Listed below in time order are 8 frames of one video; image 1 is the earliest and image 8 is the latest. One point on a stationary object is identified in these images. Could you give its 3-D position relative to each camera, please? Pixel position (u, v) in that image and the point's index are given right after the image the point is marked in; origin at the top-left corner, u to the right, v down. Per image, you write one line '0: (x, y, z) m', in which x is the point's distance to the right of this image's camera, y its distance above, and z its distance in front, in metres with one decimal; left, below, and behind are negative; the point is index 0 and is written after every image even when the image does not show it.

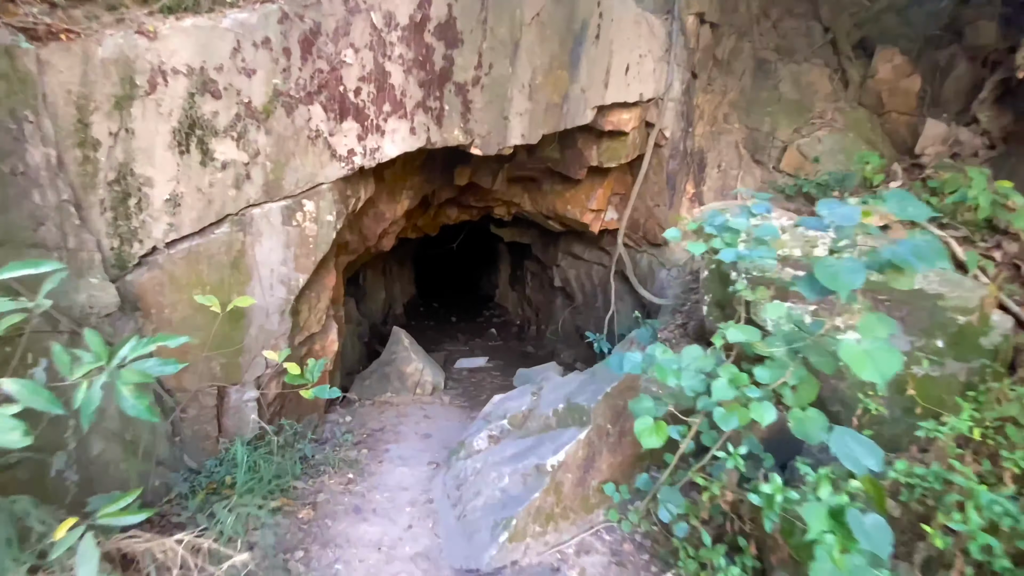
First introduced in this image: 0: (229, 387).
0: (-1.9, -0.7, +3.1) m
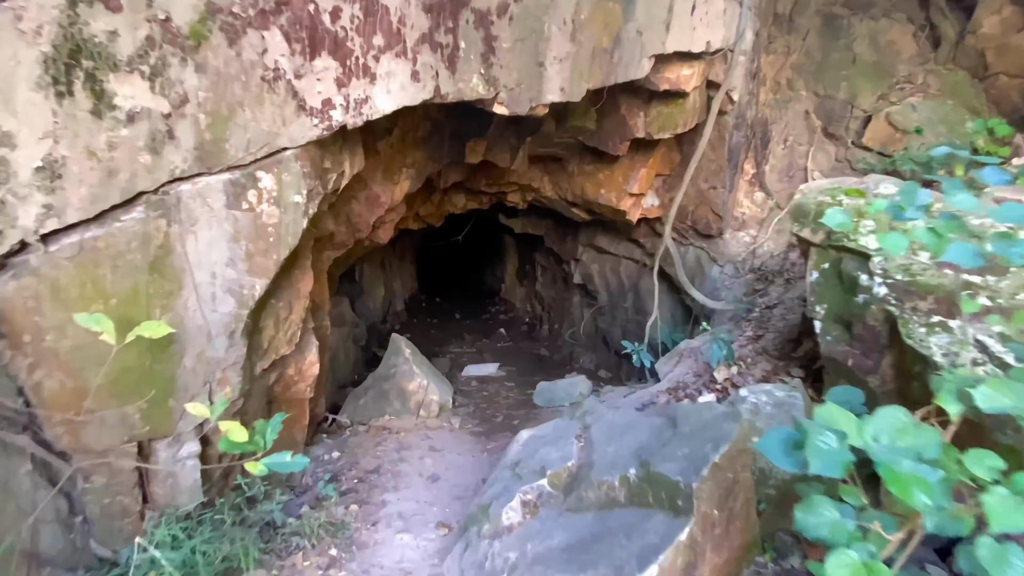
0: (-1.7, -0.7, +2.2) m
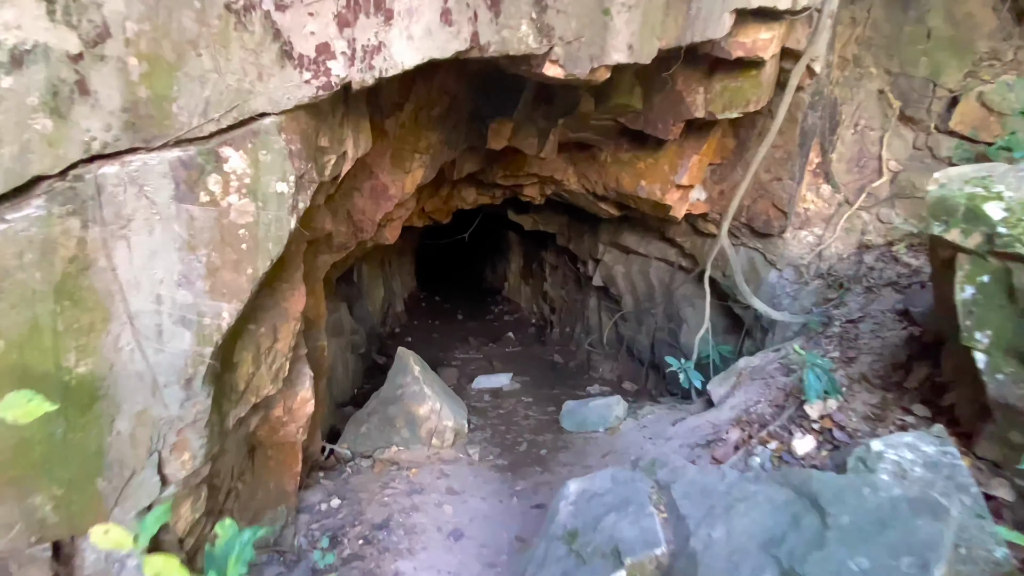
0: (-1.4, -0.8, +1.5) m
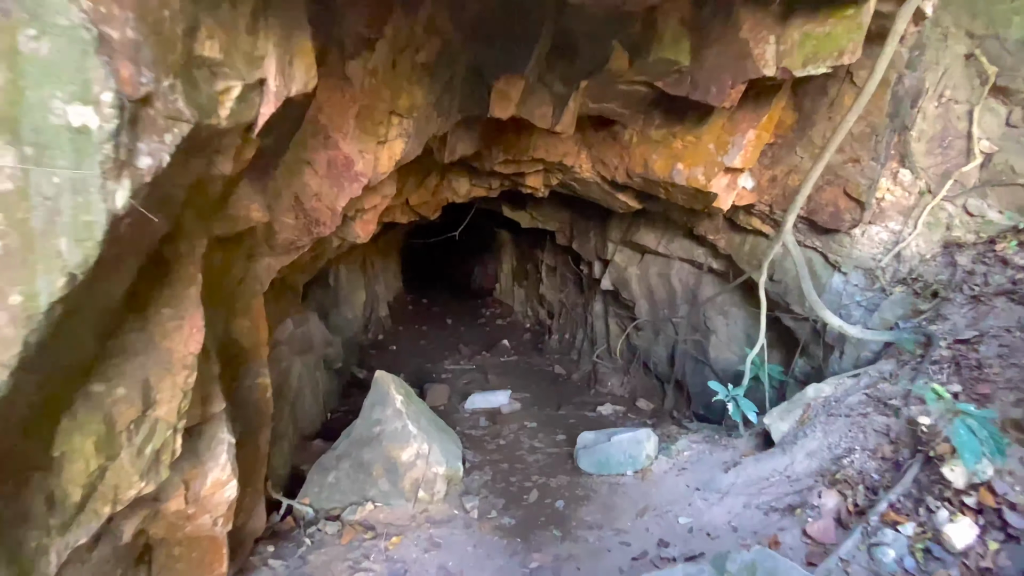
0: (-1.3, -0.9, +0.7) m
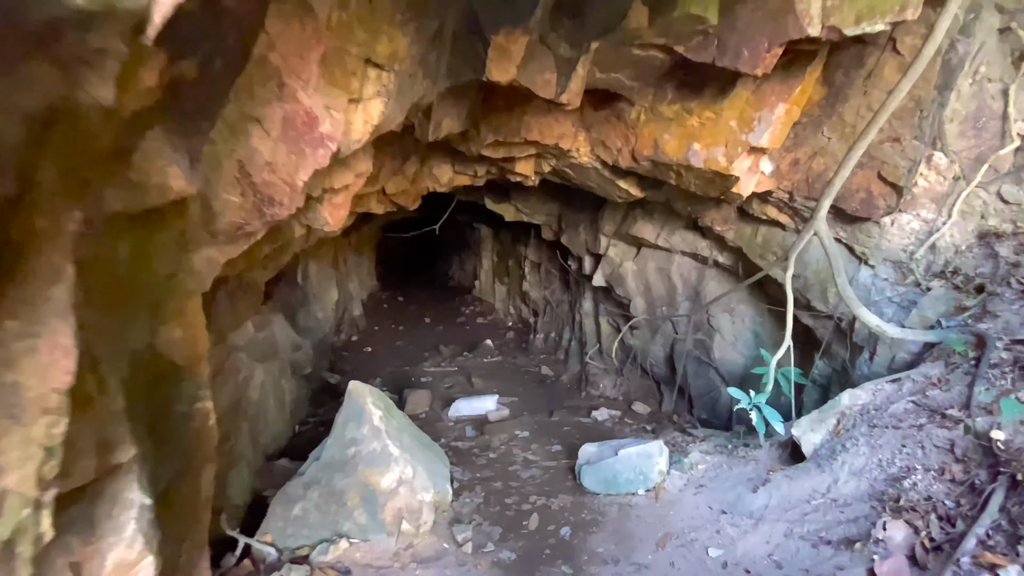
0: (-1.2, -0.9, +0.2) m
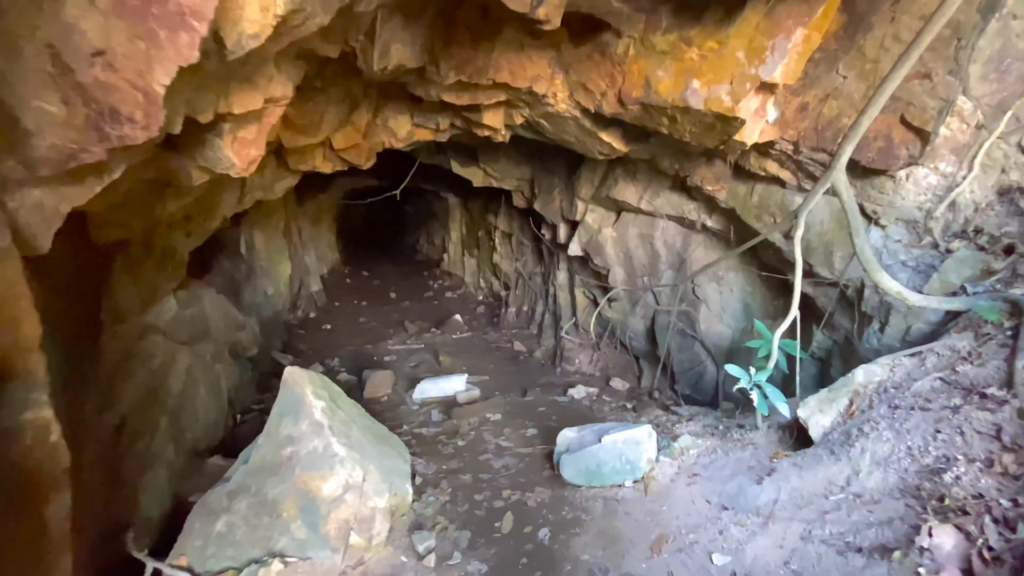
0: (-1.2, -0.9, -0.3) m
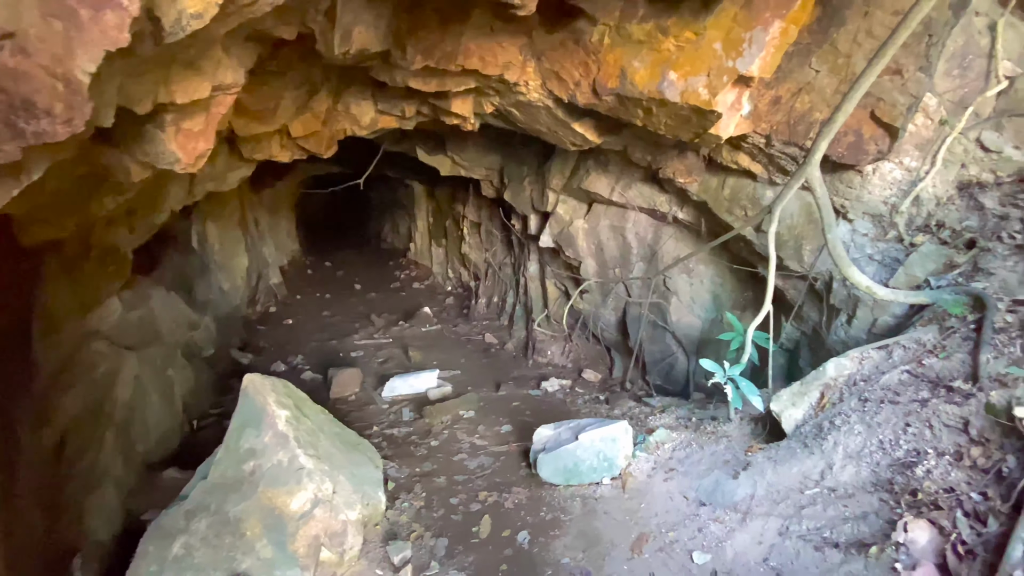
0: (-1.1, -1.0, -0.4) m
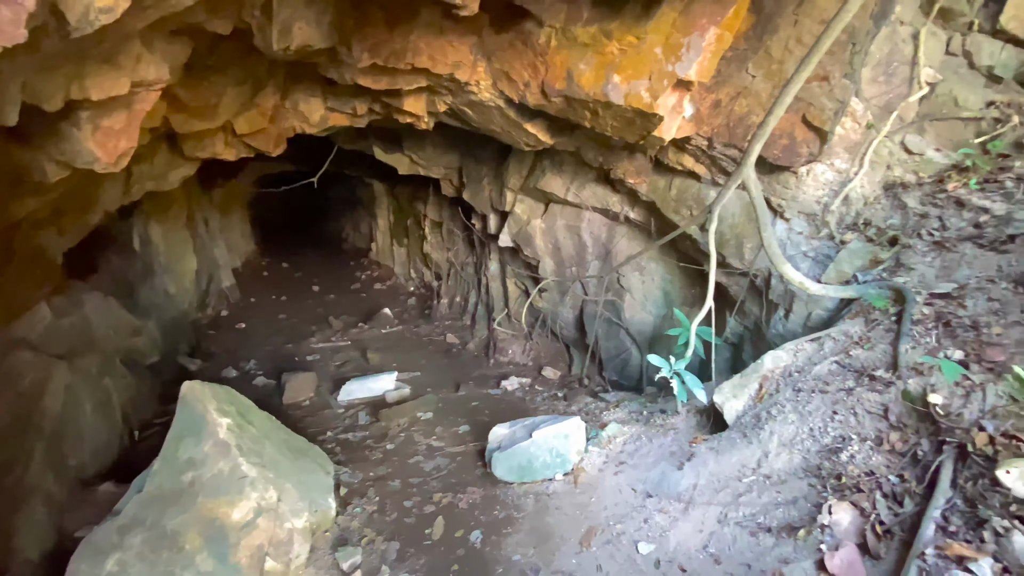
0: (-1.1, -1.0, -0.5) m
